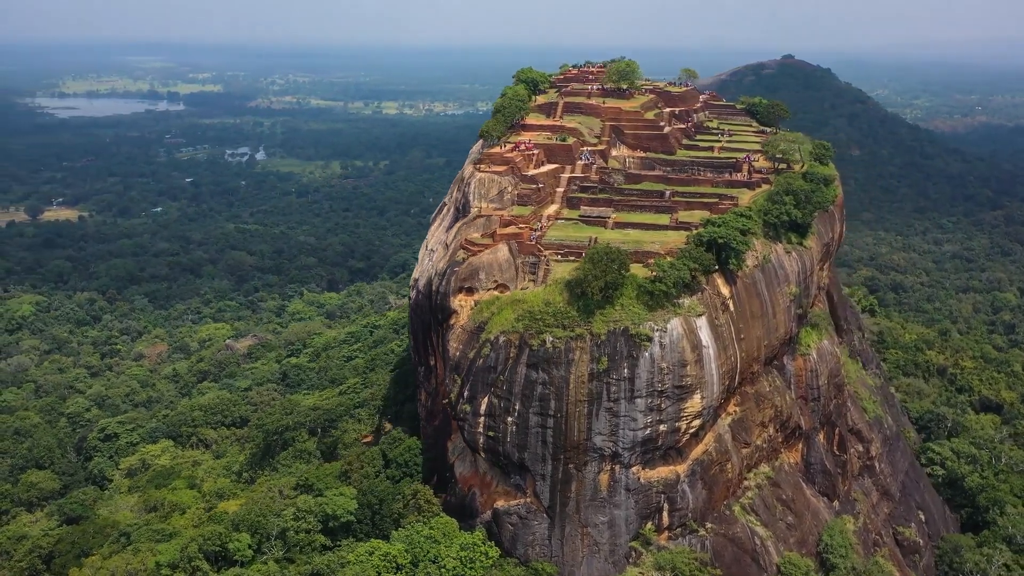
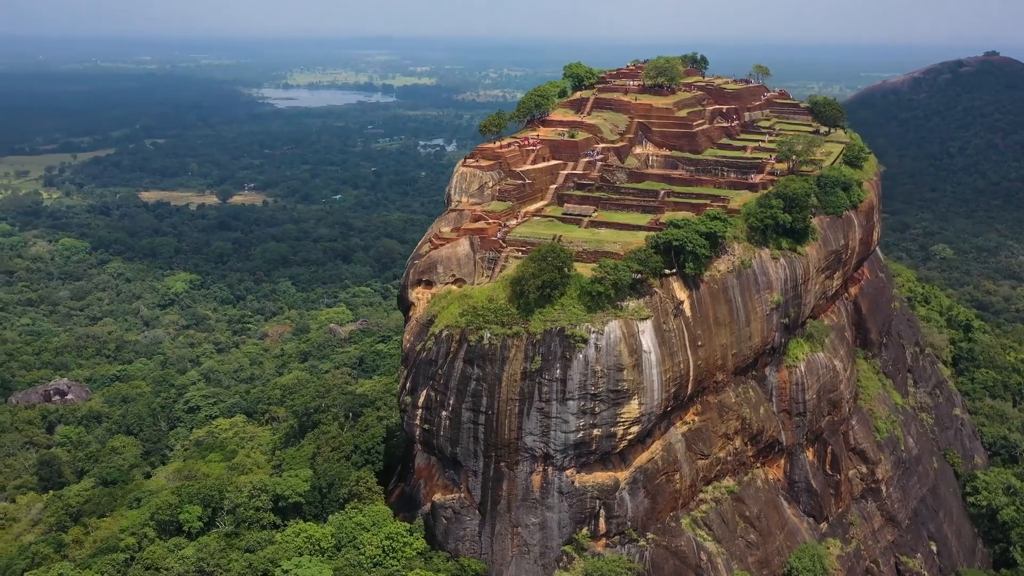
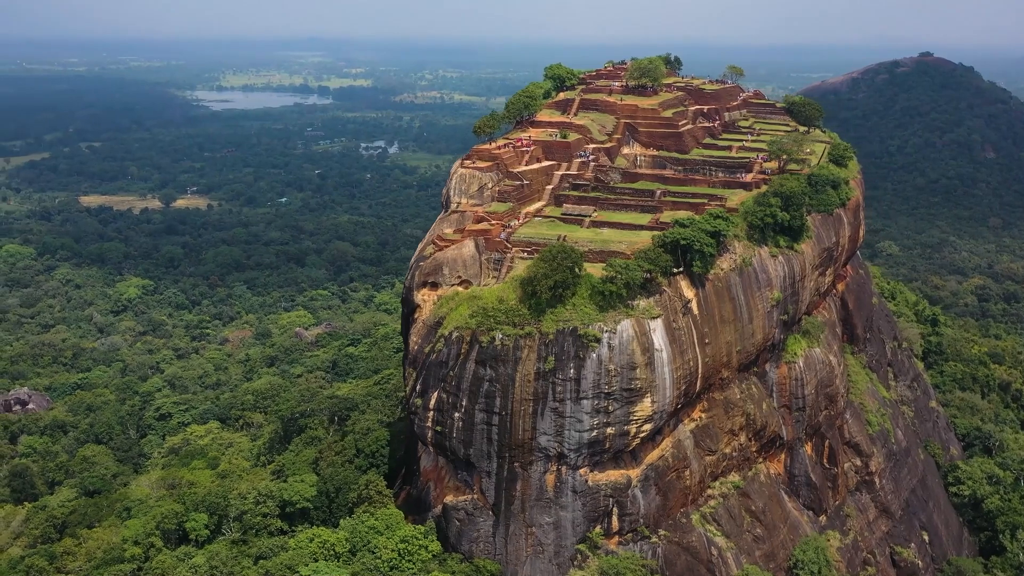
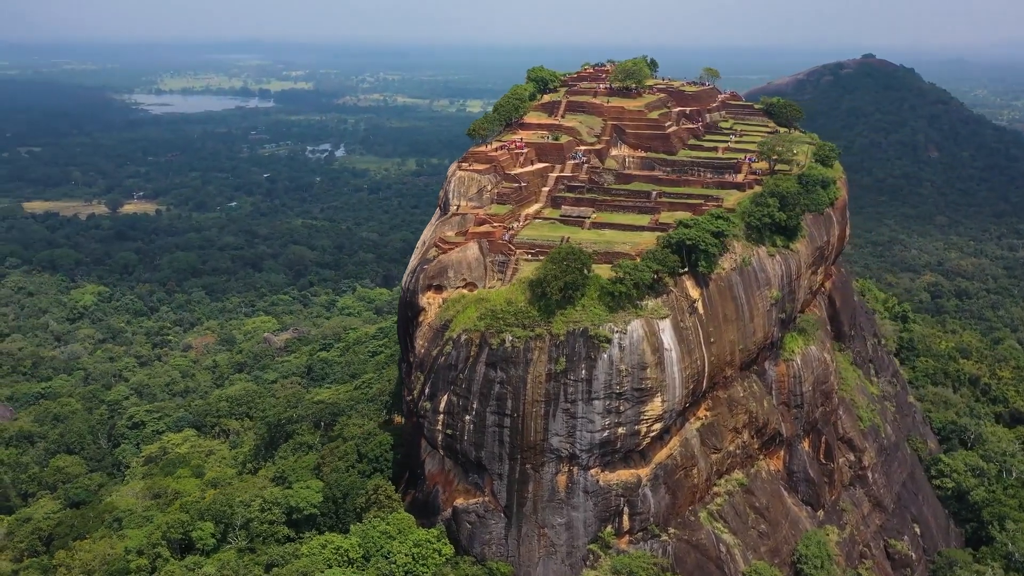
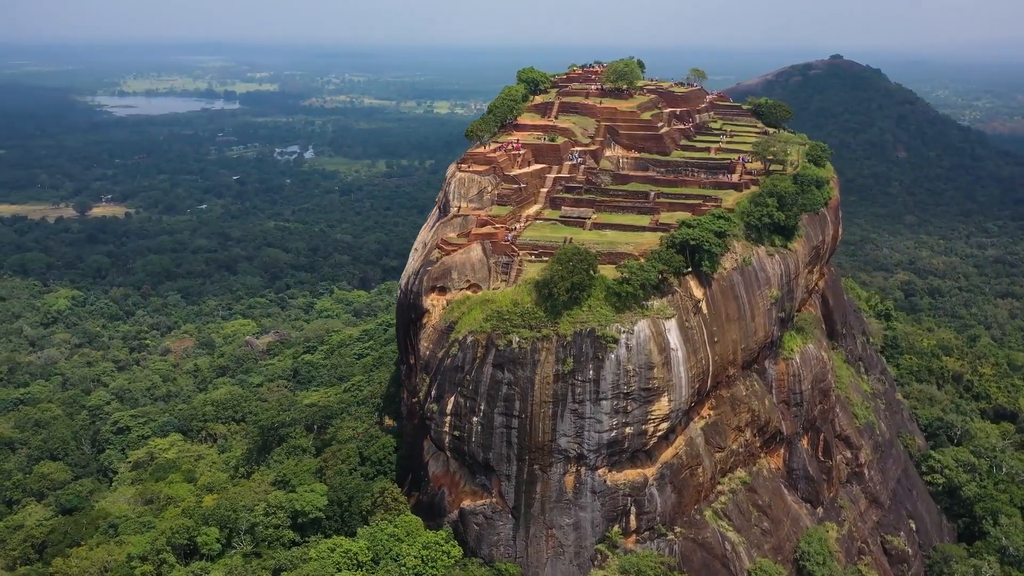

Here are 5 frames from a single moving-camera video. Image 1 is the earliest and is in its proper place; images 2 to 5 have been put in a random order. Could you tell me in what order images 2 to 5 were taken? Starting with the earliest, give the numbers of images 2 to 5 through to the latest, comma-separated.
5, 4, 3, 2
